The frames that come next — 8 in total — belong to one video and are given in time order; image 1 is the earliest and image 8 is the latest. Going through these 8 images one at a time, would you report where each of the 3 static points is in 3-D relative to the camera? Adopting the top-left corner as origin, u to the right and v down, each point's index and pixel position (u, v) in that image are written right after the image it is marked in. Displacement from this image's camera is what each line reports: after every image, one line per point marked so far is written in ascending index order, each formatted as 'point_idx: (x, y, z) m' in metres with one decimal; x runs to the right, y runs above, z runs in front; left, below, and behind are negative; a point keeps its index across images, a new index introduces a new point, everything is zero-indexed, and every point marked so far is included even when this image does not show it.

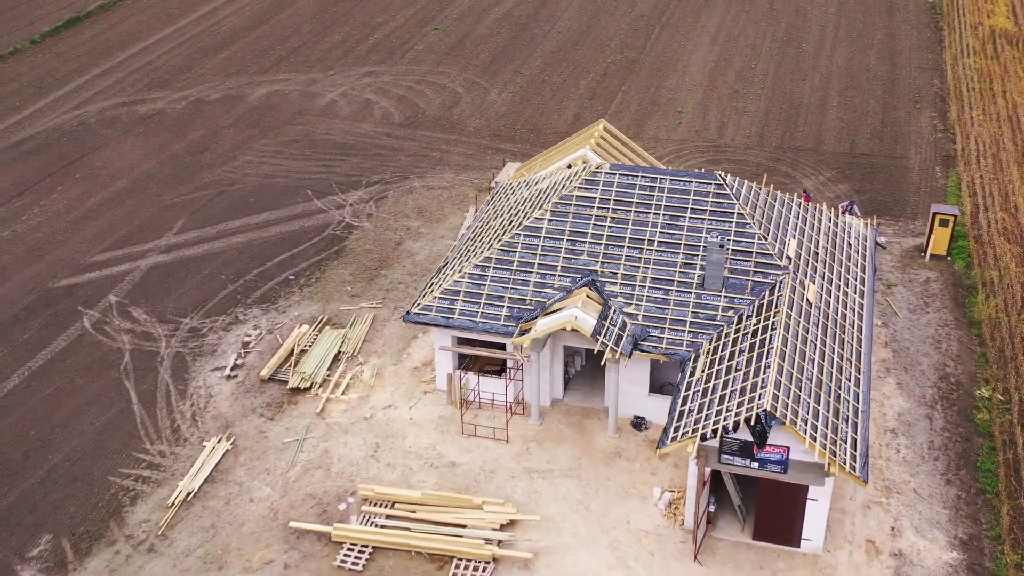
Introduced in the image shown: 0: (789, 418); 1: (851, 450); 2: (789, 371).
0: (+4.5, -2.1, +18.8) m
1: (+5.7, -2.7, +19.1) m
2: (+4.7, -1.4, +19.9) m
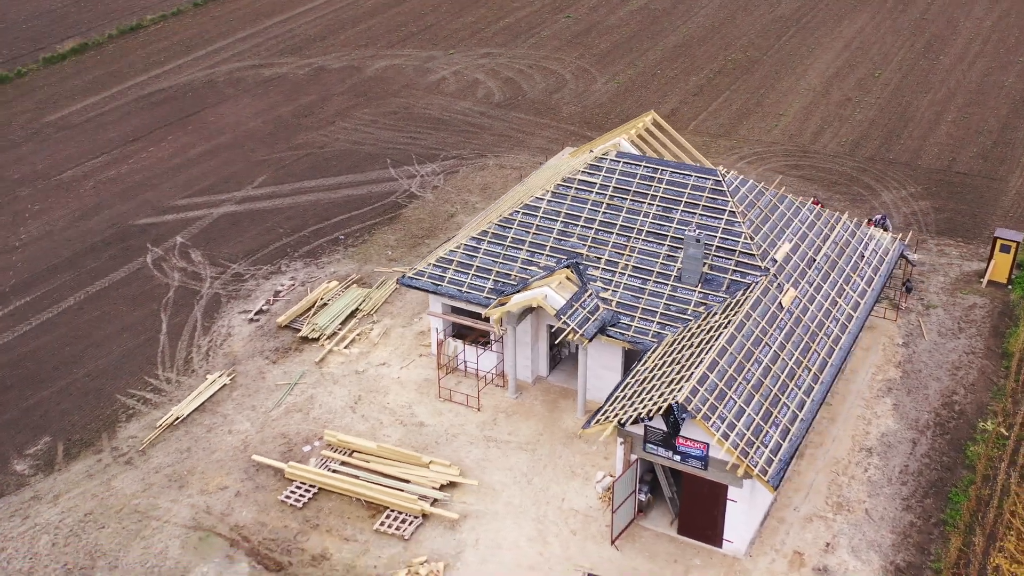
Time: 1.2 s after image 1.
0: (+3.1, -2.0, +18.7) m
1: (+4.2, -2.7, +18.8) m
2: (+3.6, -1.4, +19.7) m
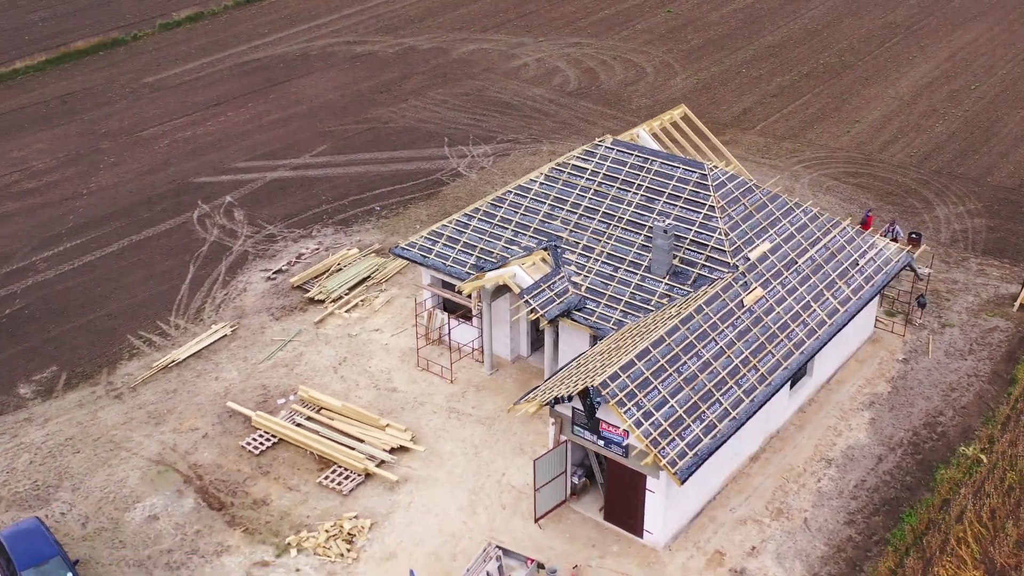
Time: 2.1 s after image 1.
0: (+1.7, -1.8, +18.7) m
1: (+2.8, -2.6, +18.6) m
2: (+2.4, -1.2, +19.6) m
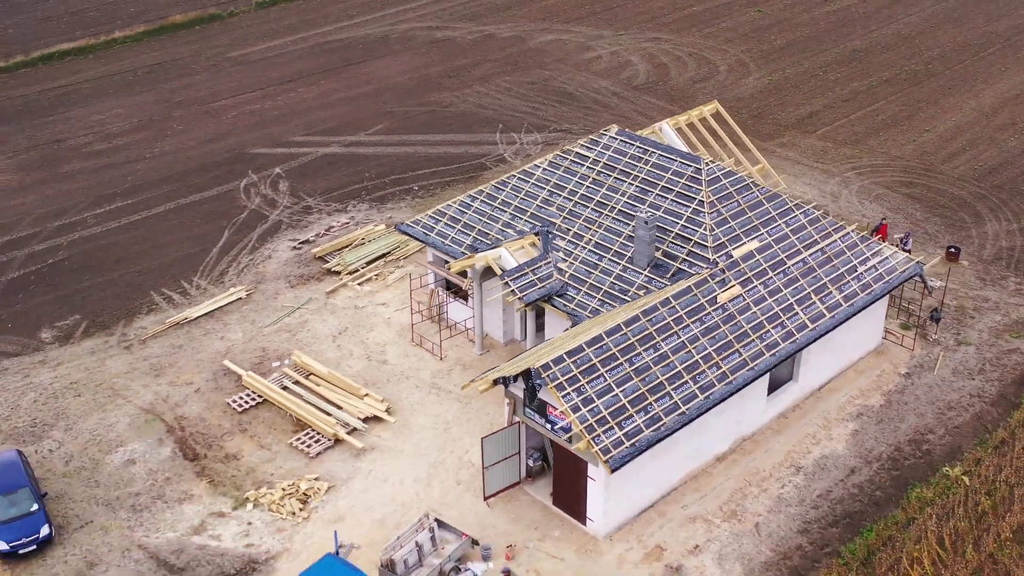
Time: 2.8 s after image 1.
0: (+0.7, -1.5, +18.8) m
1: (+1.8, -2.4, +18.5) m
2: (+1.6, -1.0, +19.5) m
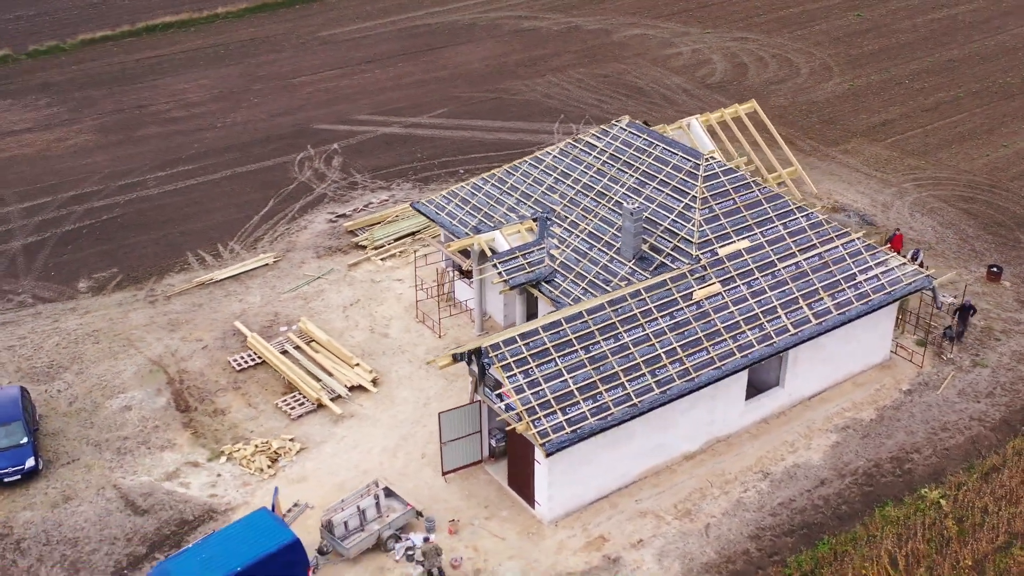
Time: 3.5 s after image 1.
0: (-0.1, -1.2, +18.9) m
1: (+0.8, -2.2, +18.6) m
2: (+0.9, -0.8, +19.6) m
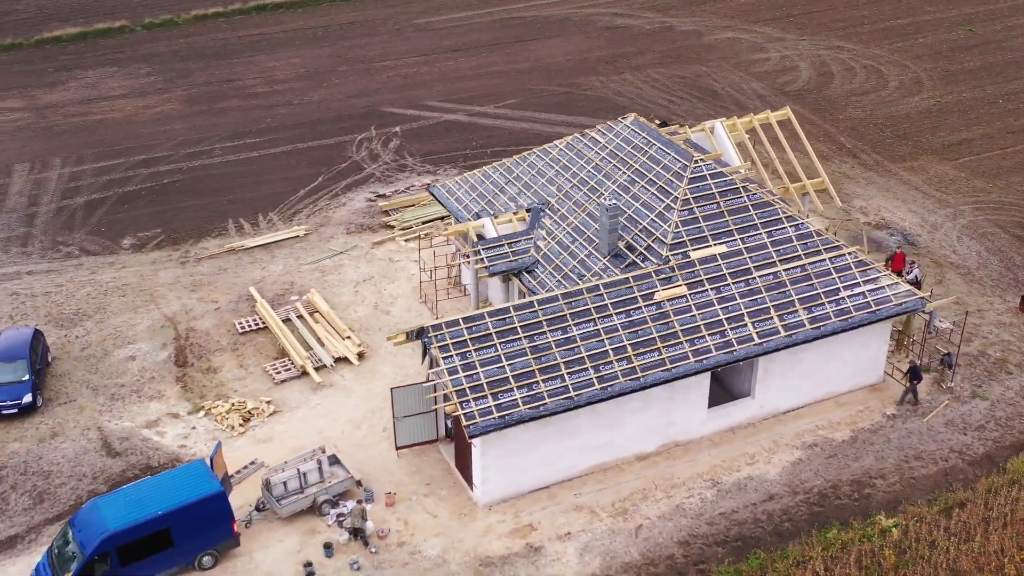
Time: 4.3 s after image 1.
0: (-1.1, -0.9, +19.3) m
1: (-0.3, -2.0, +18.8) m
2: (0.0, -0.6, +19.8) m
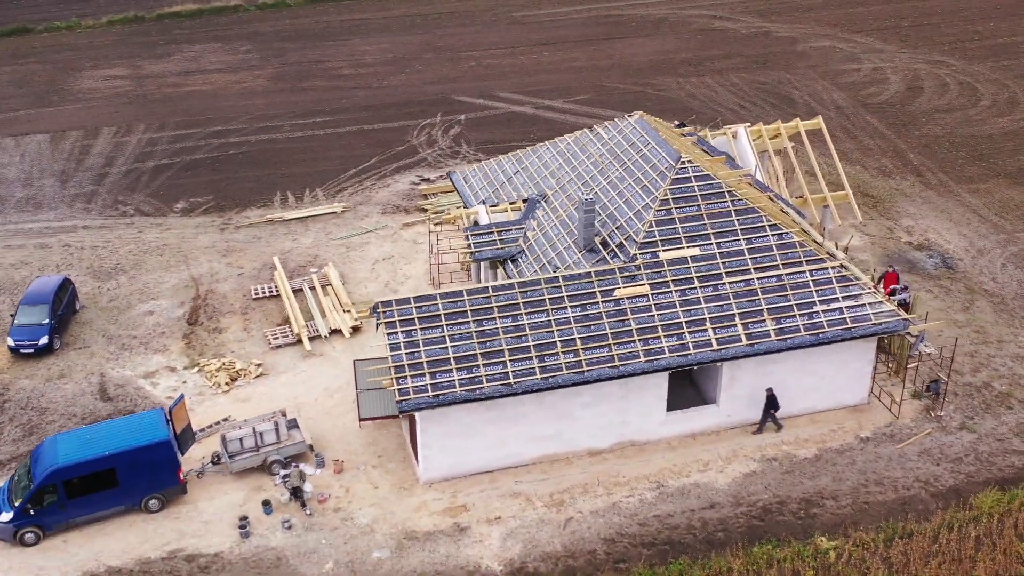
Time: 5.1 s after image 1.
0: (-2.0, -0.6, +19.8) m
1: (-1.4, -1.6, +19.3) m
2: (-0.8, -0.3, +20.1) m
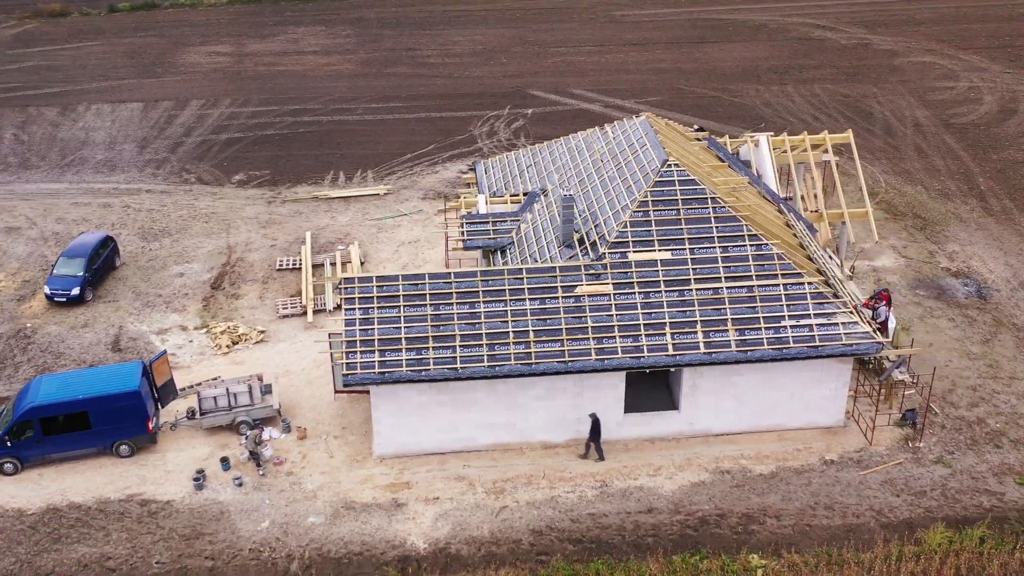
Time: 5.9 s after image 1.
0: (-2.8, -0.2, +20.5) m
1: (-2.4, -1.3, +19.9) m
2: (-1.5, 0.0, +20.6) m
